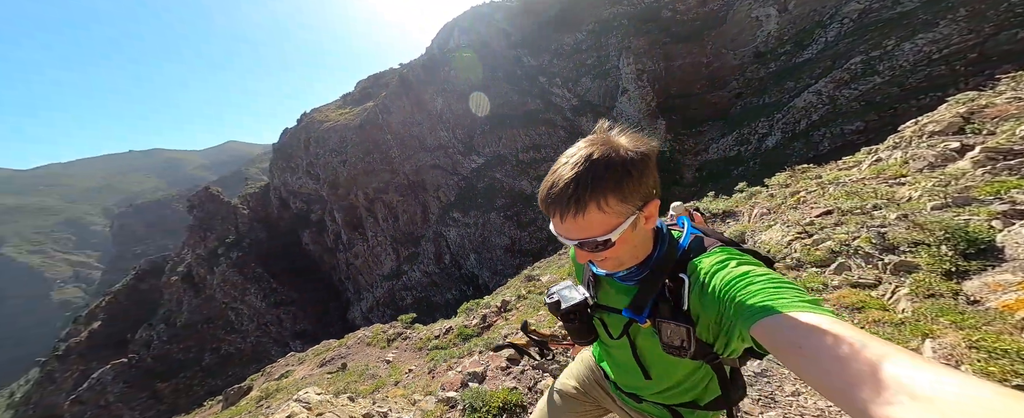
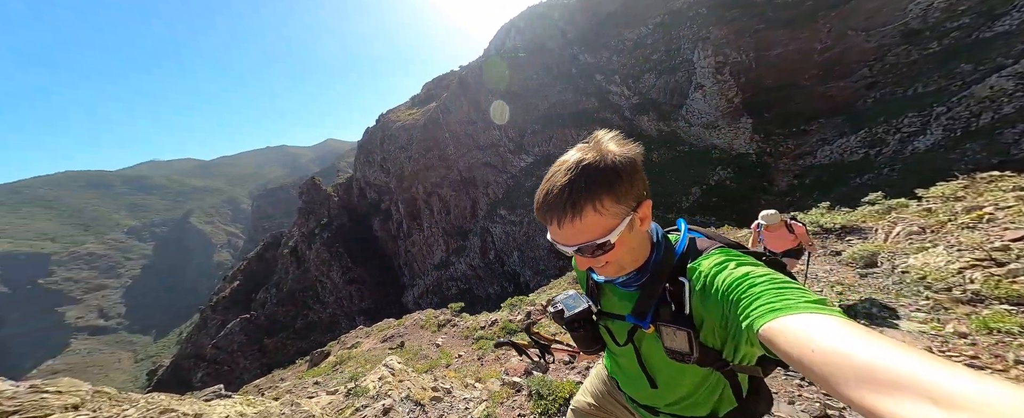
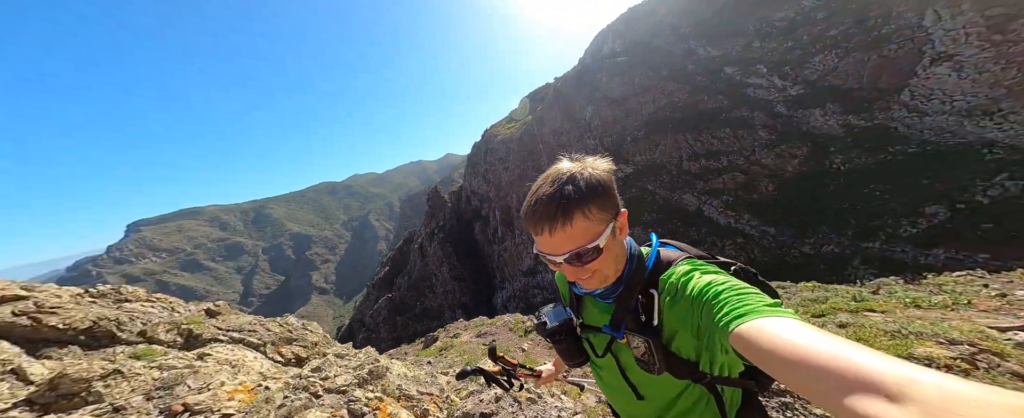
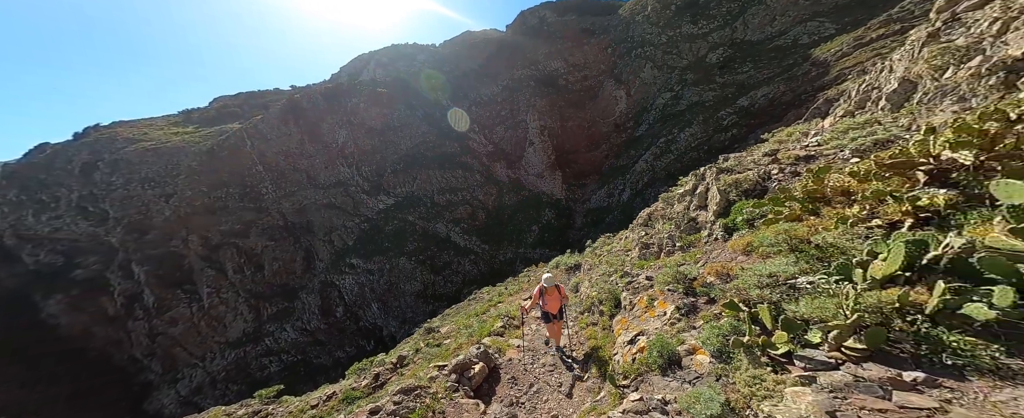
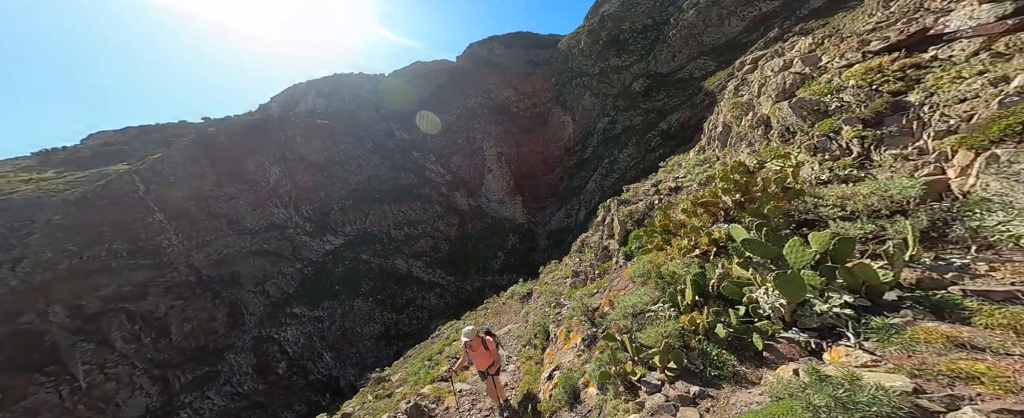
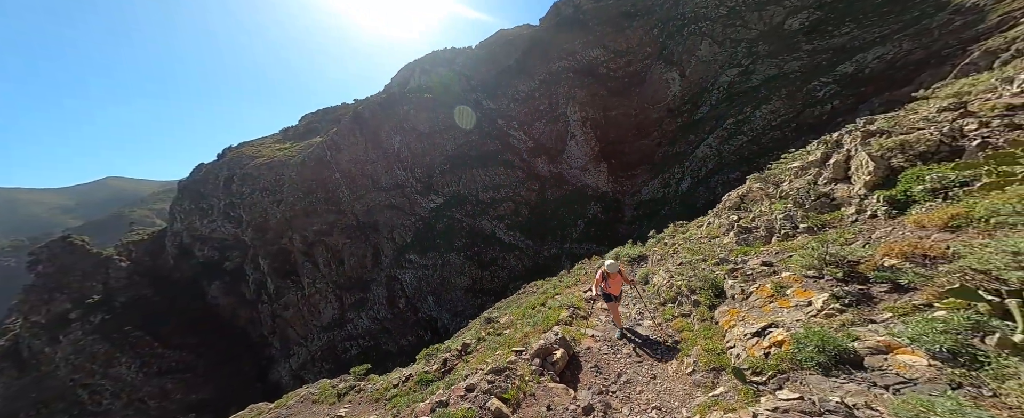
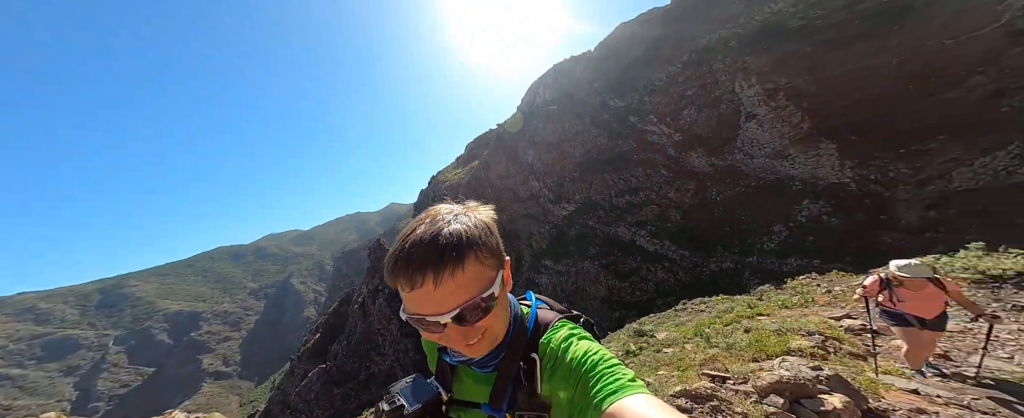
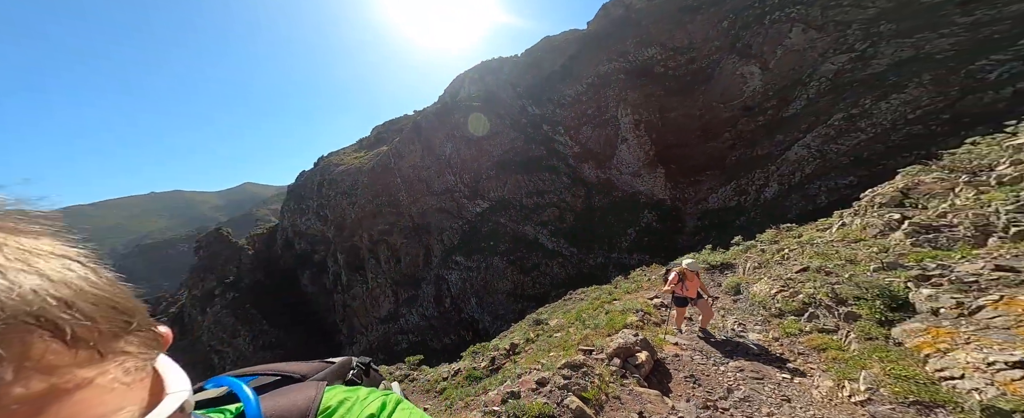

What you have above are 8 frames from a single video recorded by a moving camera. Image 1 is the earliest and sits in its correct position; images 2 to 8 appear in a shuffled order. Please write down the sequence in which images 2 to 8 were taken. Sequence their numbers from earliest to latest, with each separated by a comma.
2, 3, 7, 8, 6, 4, 5
